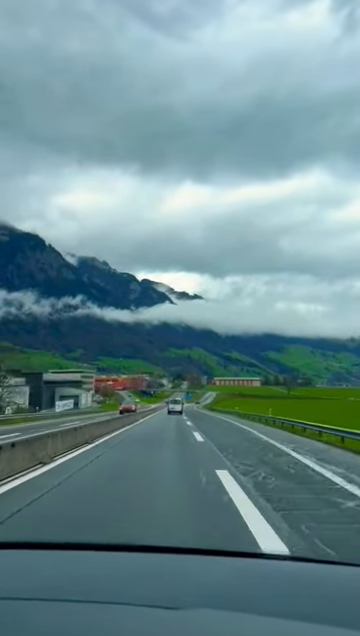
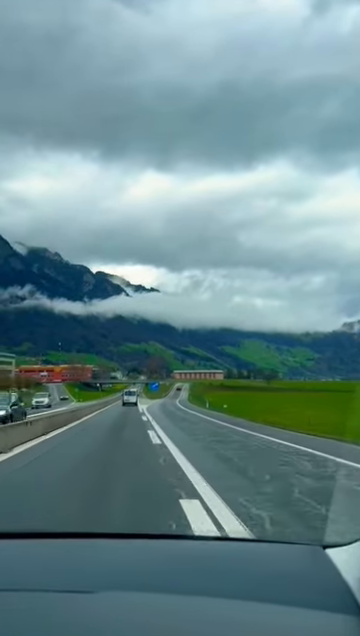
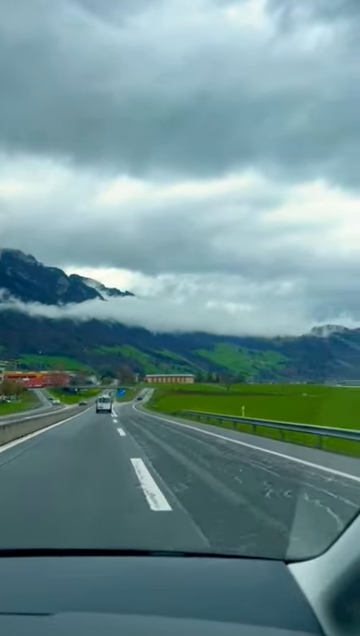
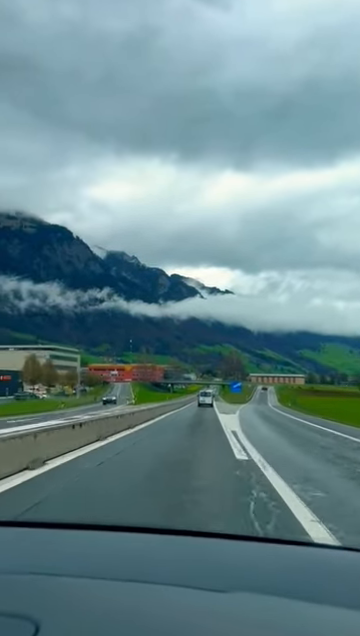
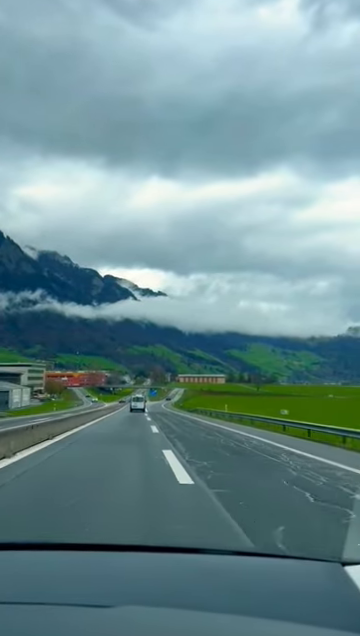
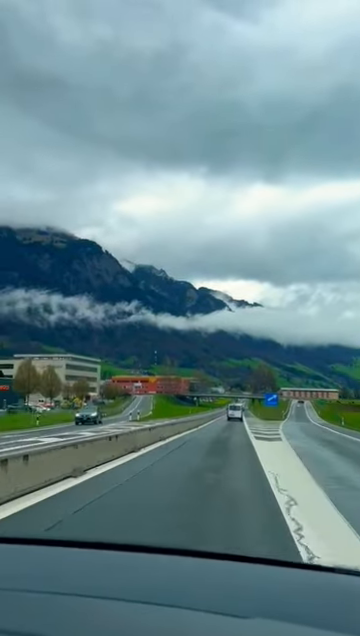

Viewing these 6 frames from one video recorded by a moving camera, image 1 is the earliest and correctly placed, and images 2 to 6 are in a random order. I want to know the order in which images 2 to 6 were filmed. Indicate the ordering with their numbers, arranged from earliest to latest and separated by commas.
5, 3, 2, 4, 6
